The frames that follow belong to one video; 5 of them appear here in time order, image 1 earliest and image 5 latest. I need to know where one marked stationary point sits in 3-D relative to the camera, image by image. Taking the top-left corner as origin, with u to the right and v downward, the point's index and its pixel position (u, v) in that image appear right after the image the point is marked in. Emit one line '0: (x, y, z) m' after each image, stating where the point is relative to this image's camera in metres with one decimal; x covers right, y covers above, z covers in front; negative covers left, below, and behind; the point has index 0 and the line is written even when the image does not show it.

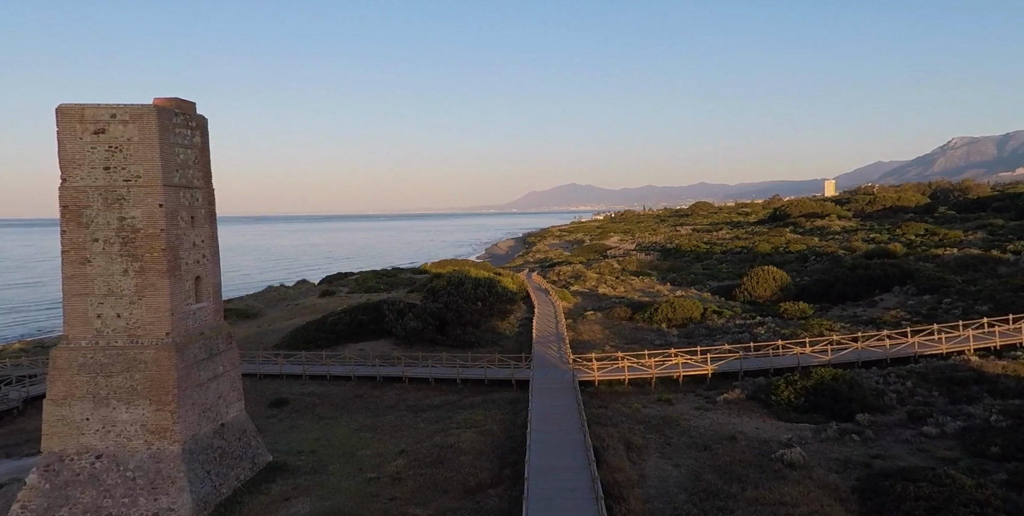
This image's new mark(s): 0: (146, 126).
0: (-6.5, +2.4, +11.2) m
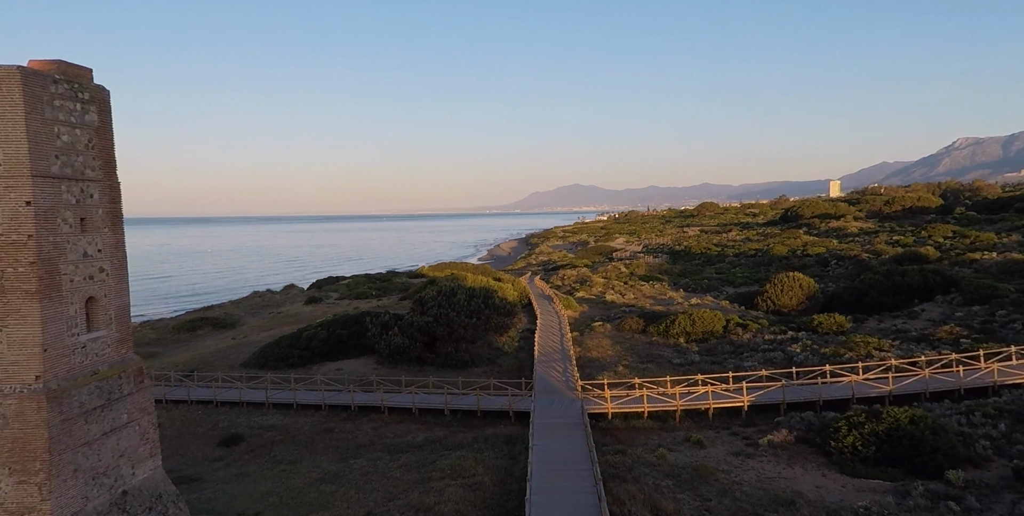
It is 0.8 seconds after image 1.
0: (-6.6, +2.1, +8.2) m
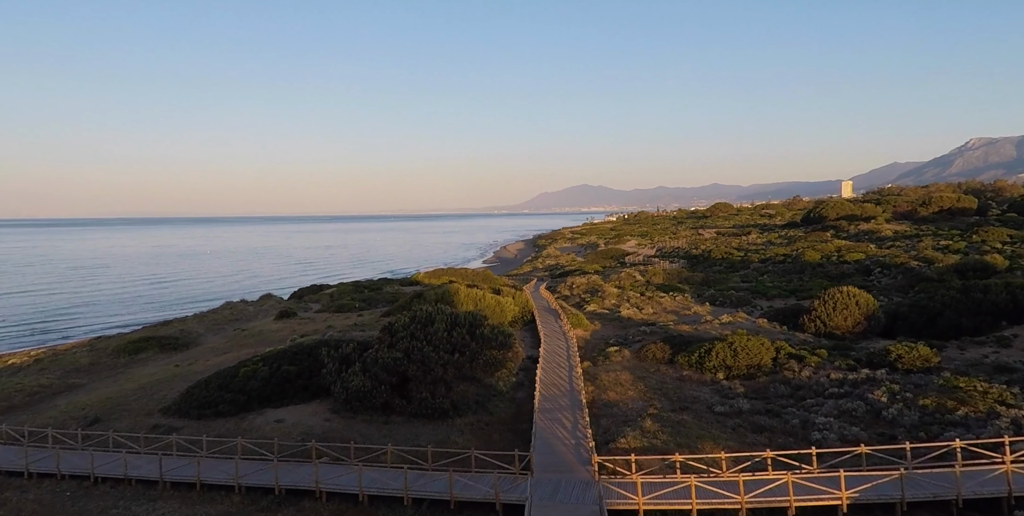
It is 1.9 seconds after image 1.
0: (-7.0, +1.7, +3.3) m
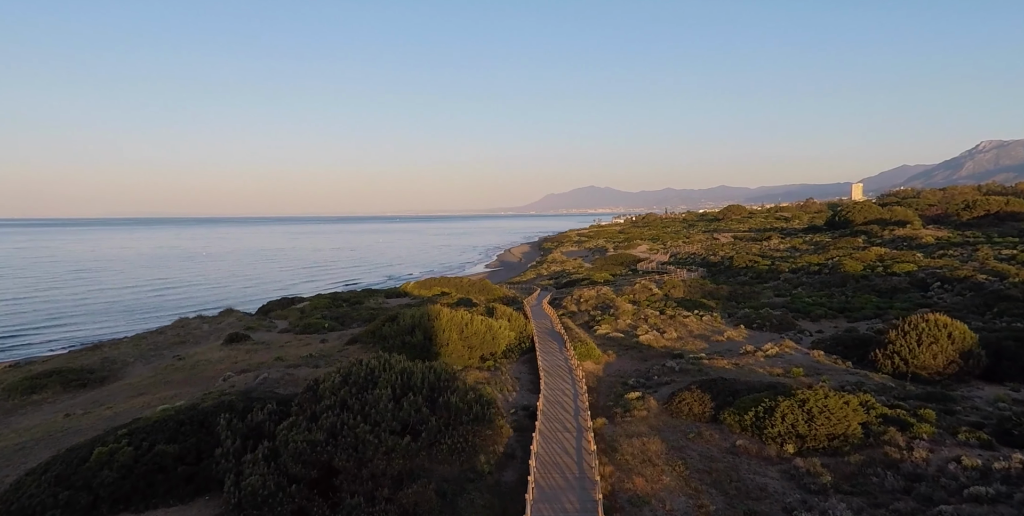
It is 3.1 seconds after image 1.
0: (-7.4, +1.2, -2.3) m
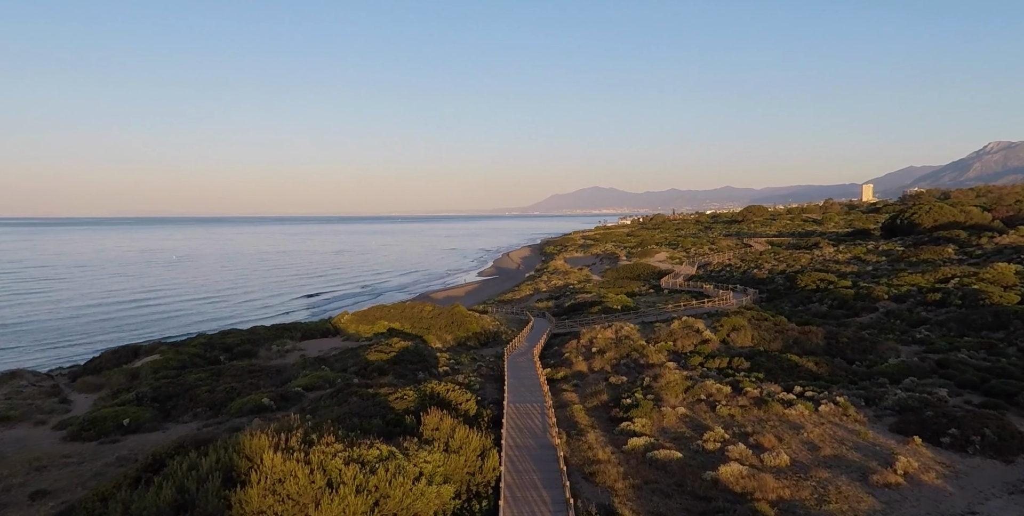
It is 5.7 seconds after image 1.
0: (-8.8, +0.2, -16.8) m
